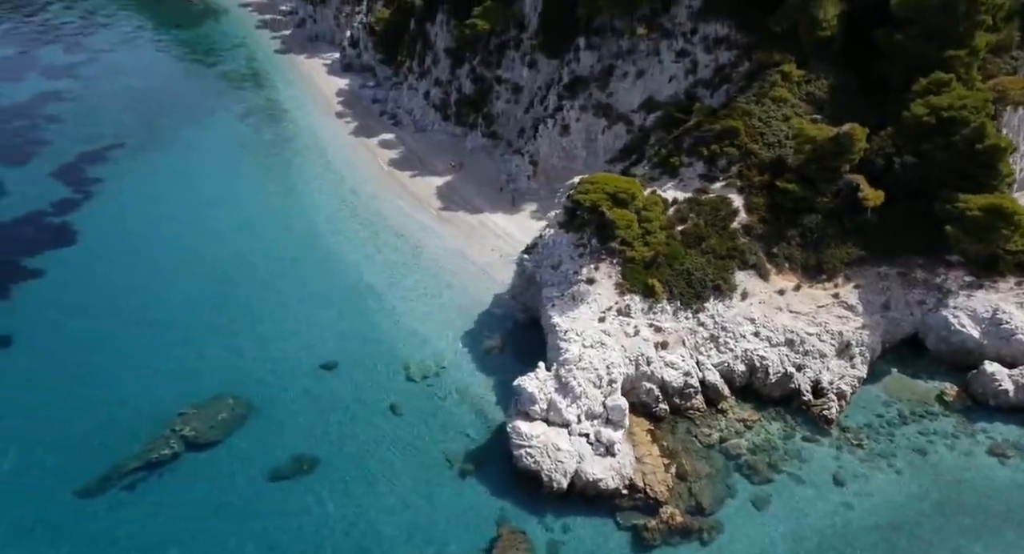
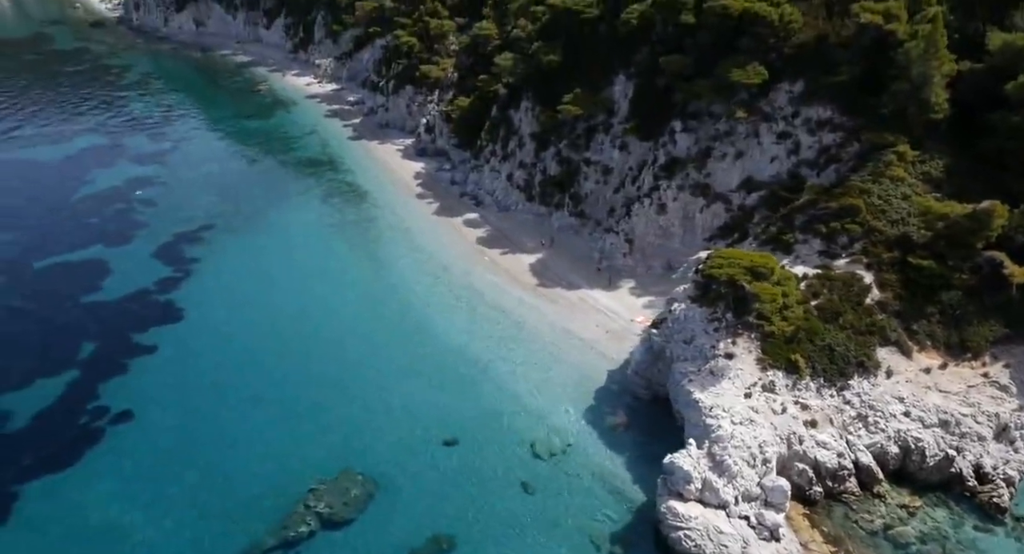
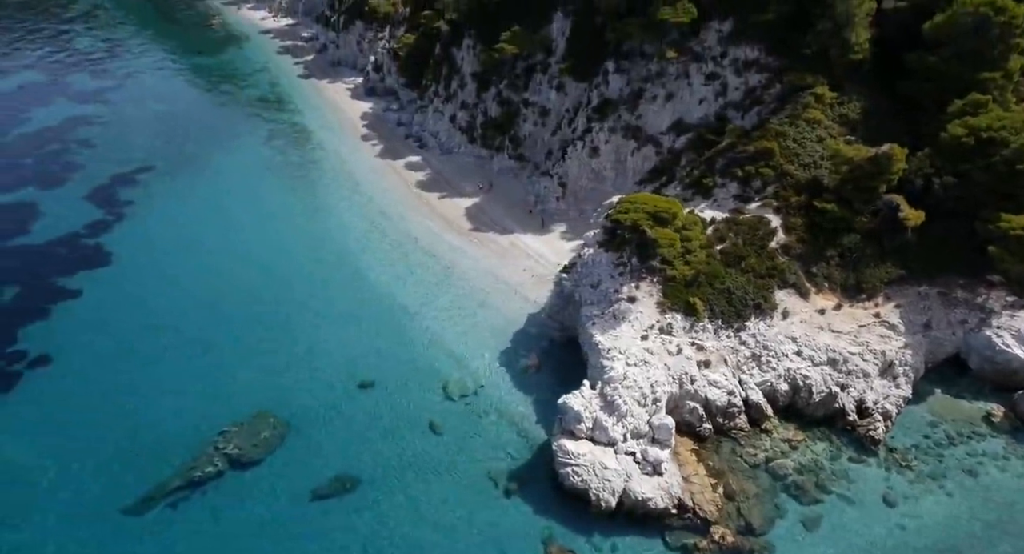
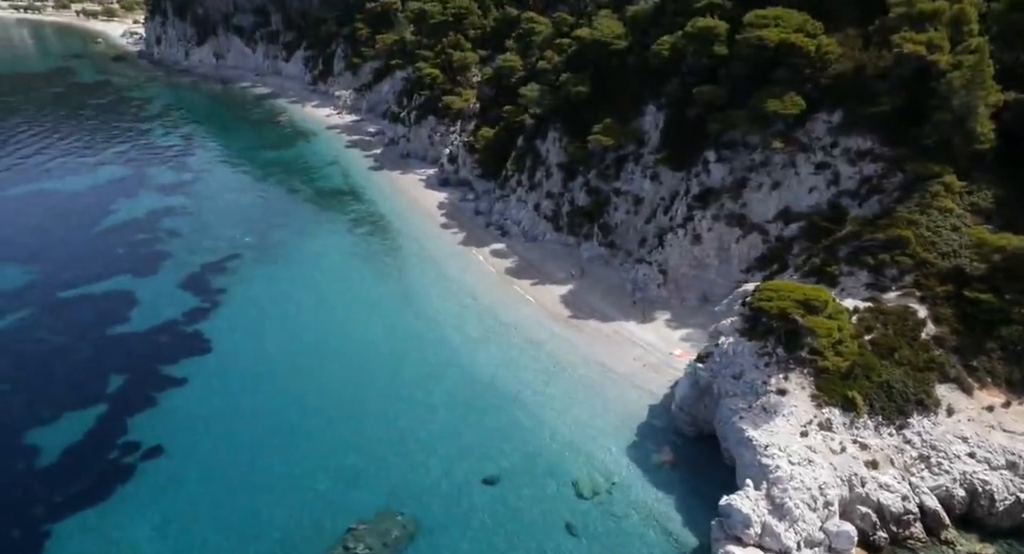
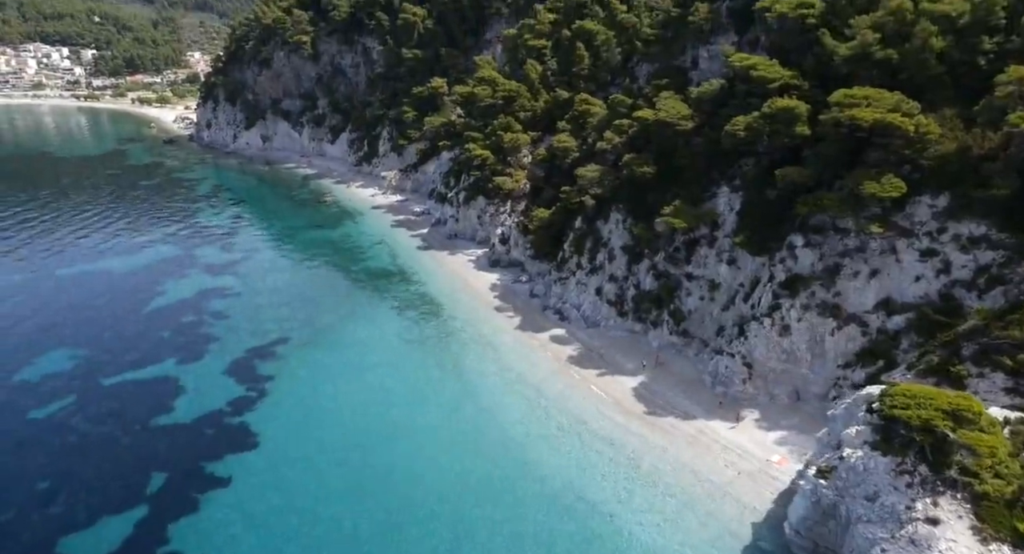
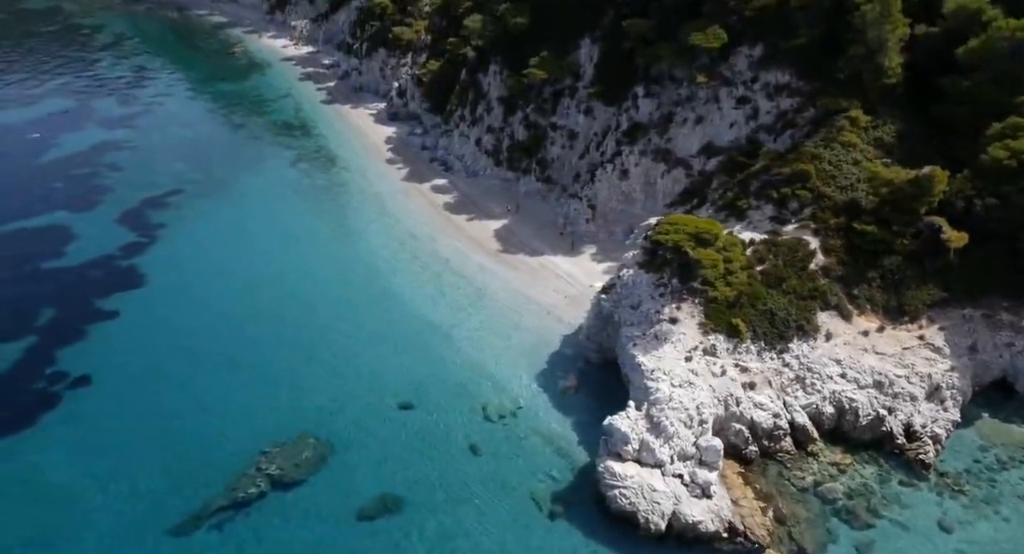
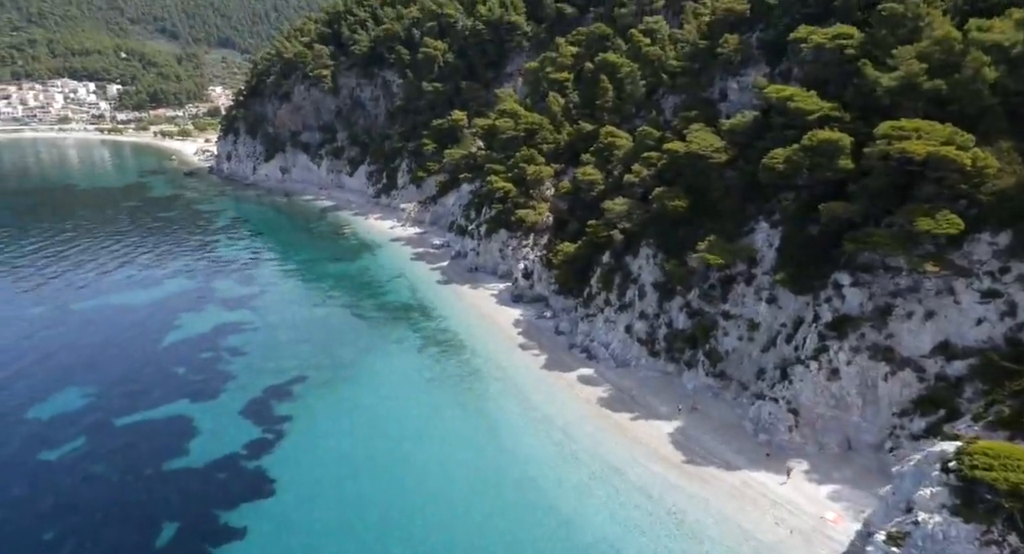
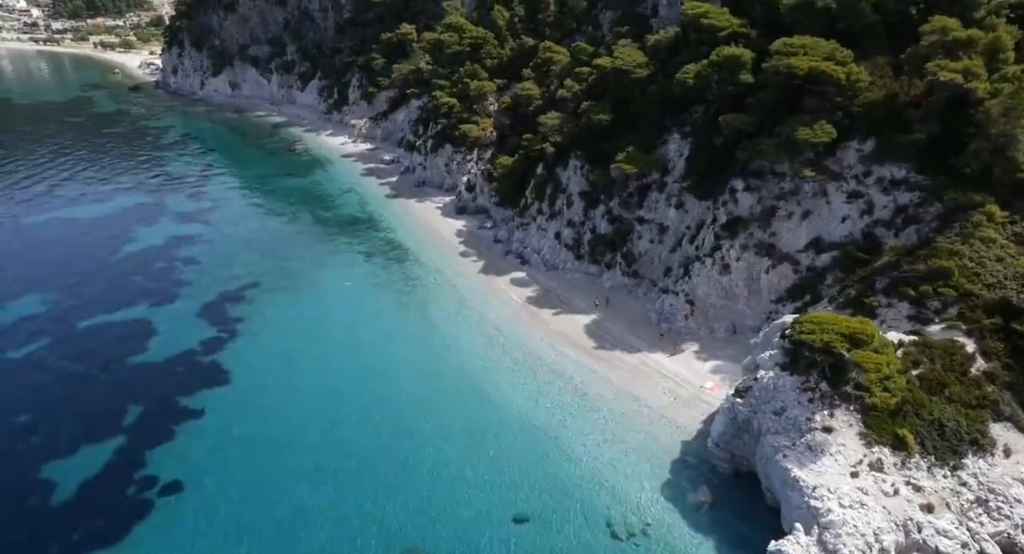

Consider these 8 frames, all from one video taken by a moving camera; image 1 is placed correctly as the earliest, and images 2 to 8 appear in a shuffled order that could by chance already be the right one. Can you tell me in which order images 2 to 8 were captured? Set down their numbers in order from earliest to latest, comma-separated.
3, 6, 2, 4, 8, 5, 7
